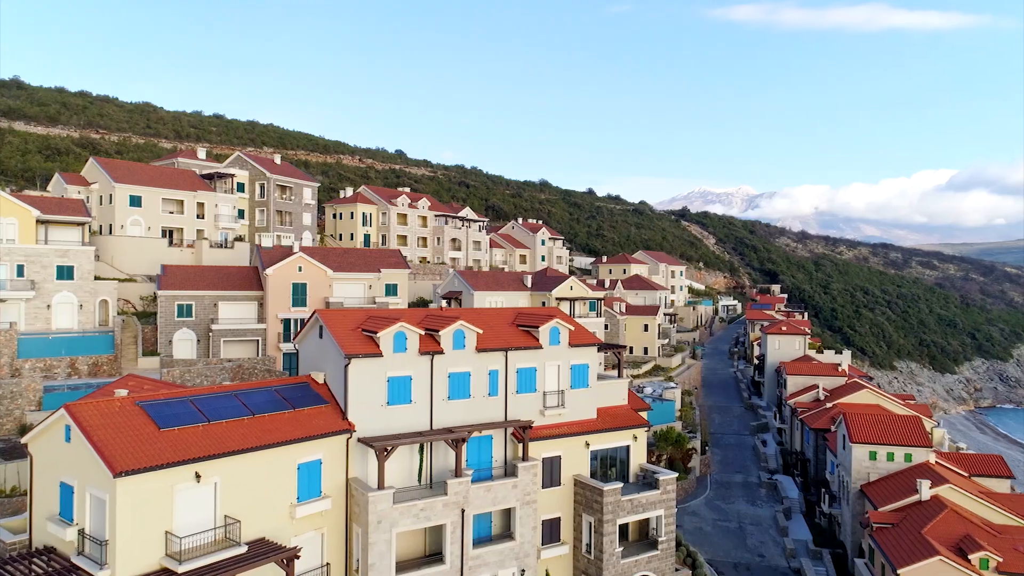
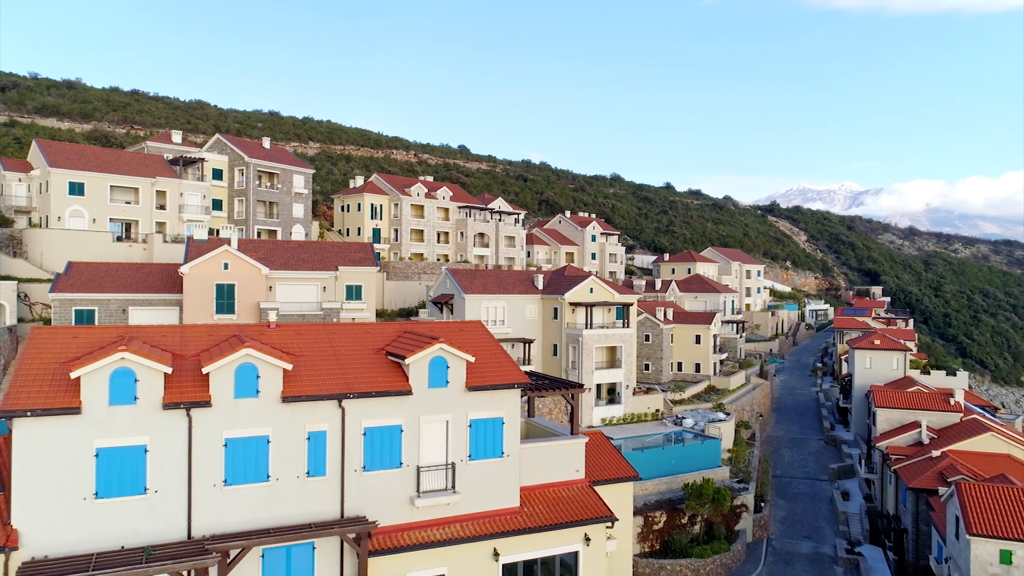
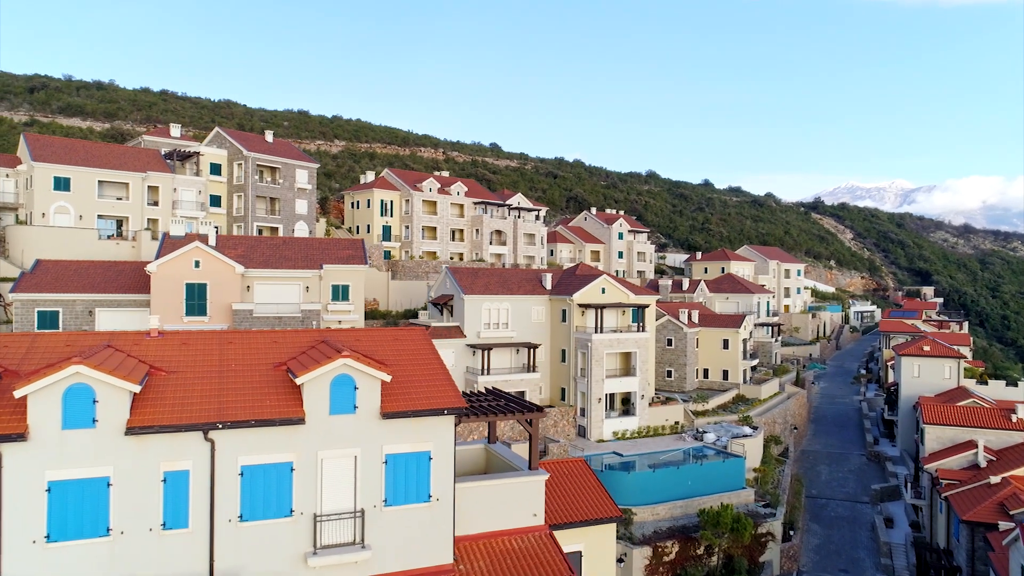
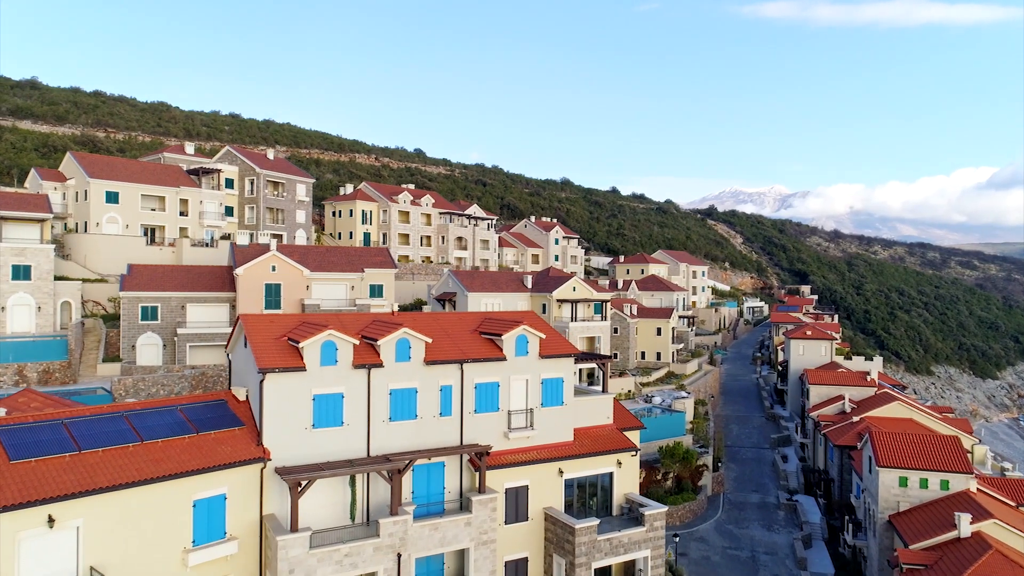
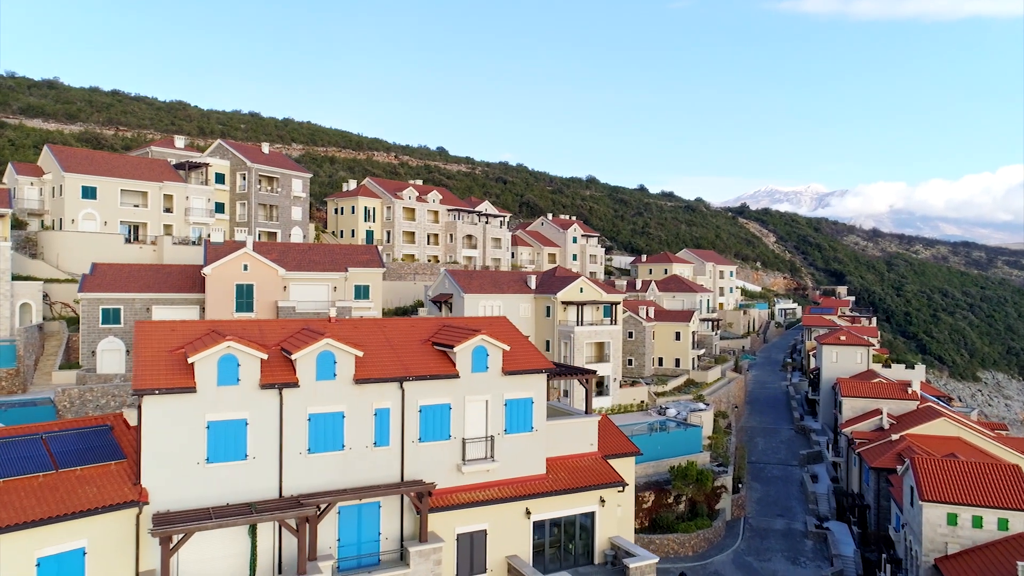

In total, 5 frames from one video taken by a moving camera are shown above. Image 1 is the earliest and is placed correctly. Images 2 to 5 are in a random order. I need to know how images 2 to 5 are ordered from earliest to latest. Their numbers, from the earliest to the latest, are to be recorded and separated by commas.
4, 5, 2, 3
